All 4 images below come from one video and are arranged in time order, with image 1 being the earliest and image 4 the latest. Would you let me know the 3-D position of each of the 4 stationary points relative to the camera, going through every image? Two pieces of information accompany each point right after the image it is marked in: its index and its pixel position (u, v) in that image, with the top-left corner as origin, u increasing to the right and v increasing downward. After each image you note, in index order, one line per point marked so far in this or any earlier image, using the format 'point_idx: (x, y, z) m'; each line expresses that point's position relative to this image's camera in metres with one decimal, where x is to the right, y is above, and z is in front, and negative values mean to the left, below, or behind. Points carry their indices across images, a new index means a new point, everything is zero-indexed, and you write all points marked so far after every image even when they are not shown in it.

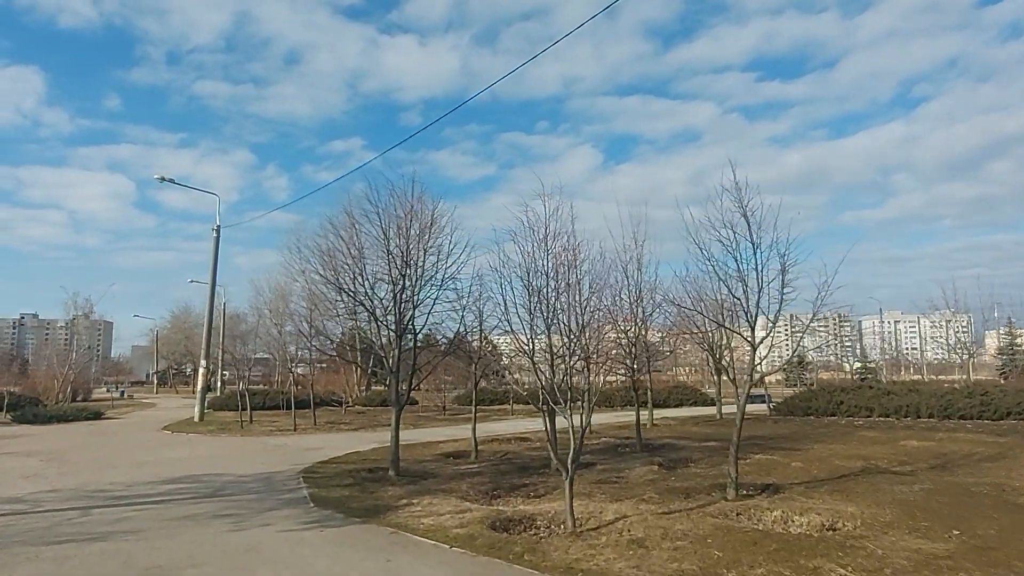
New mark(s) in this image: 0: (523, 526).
0: (+0.1, -2.5, +8.0) m
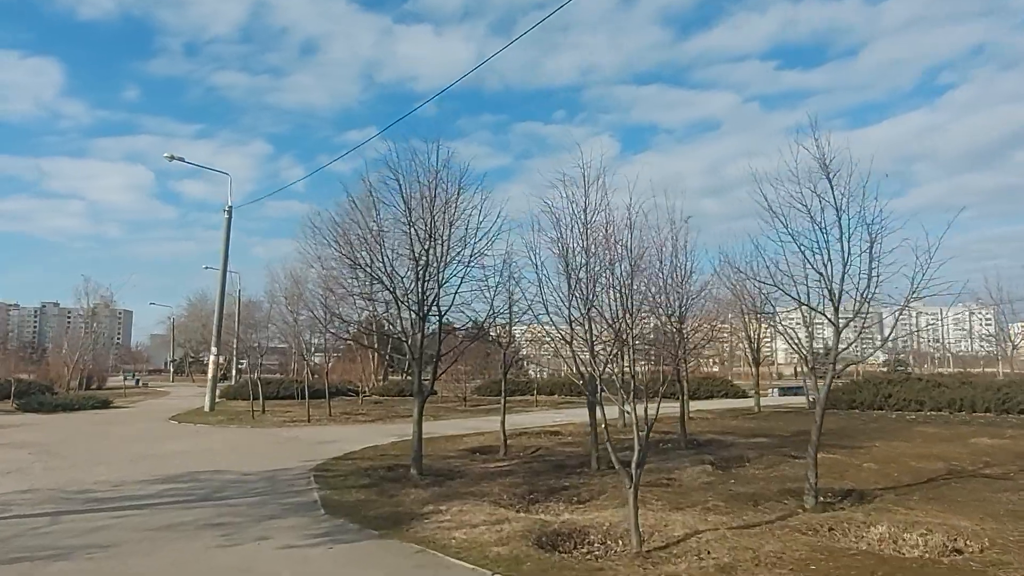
0: (+0.5, -2.2, +6.6) m
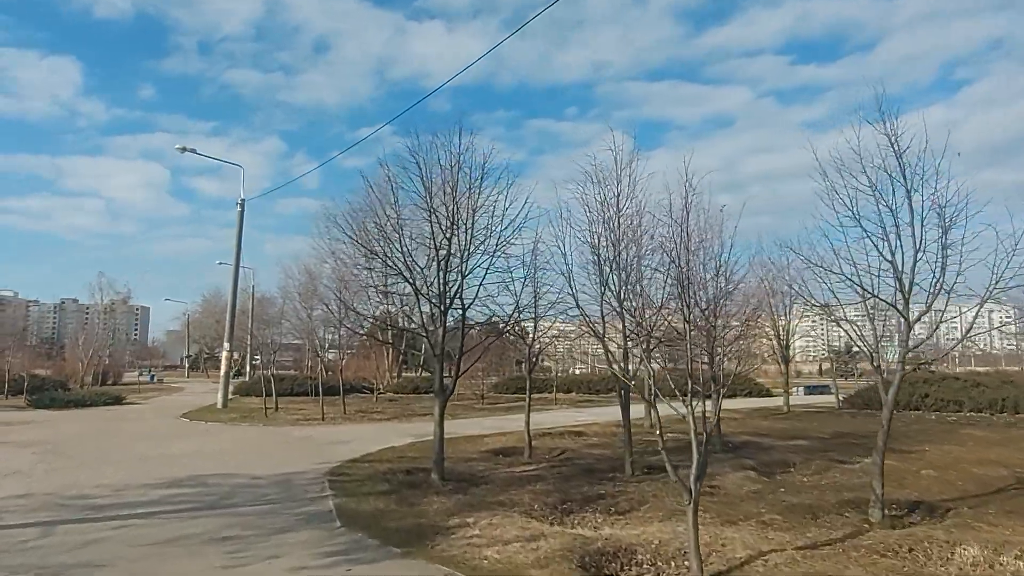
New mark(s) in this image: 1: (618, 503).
0: (+0.9, -2.1, +5.8) m
1: (+1.2, -2.4, +8.5) m
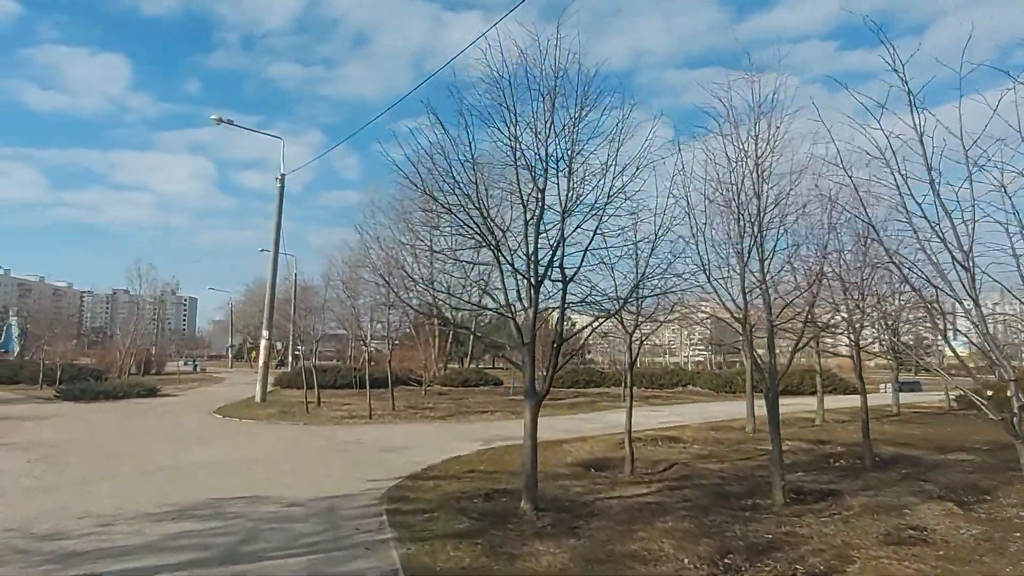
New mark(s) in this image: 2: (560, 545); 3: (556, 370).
0: (+1.8, -1.8, +3.2) m
1: (+2.3, -2.1, +5.9) m
2: (+0.4, -2.1, +6.2) m
3: (+0.3, -1.0, +8.0) m
